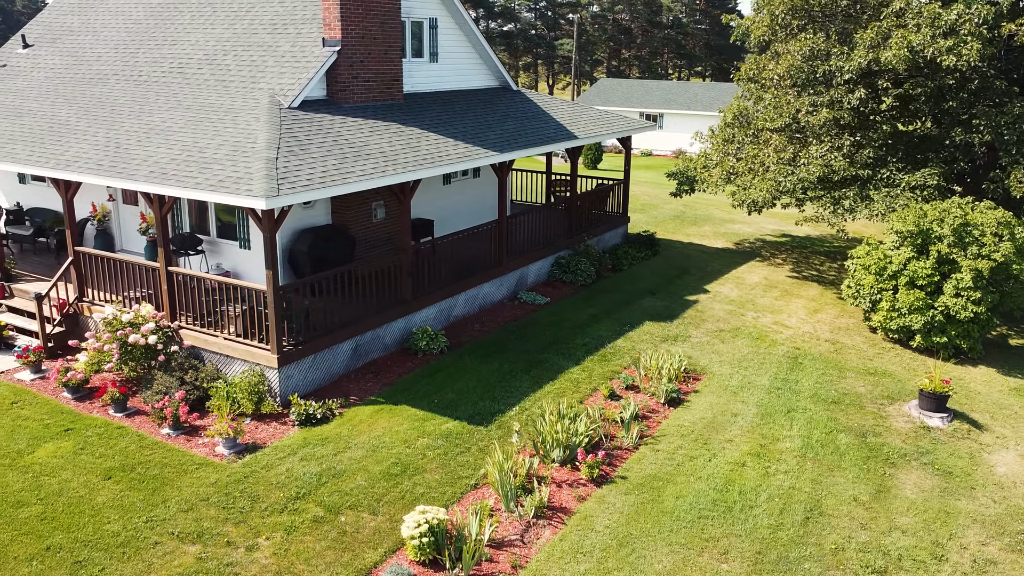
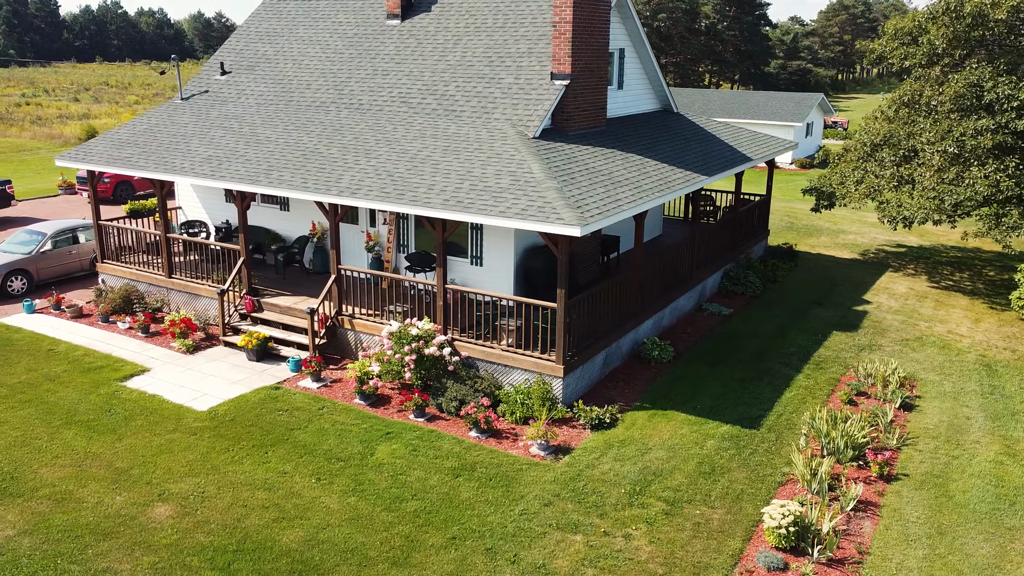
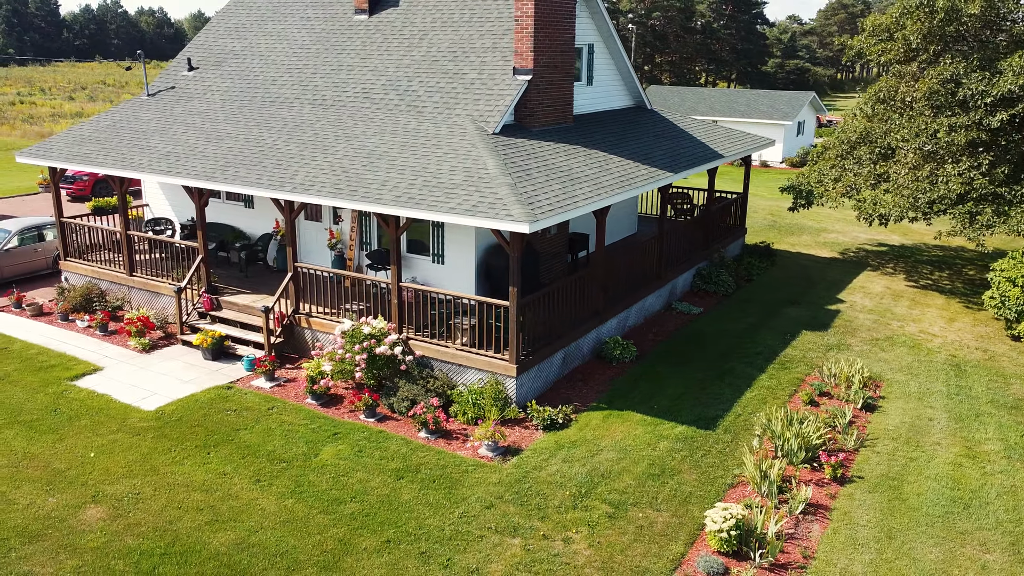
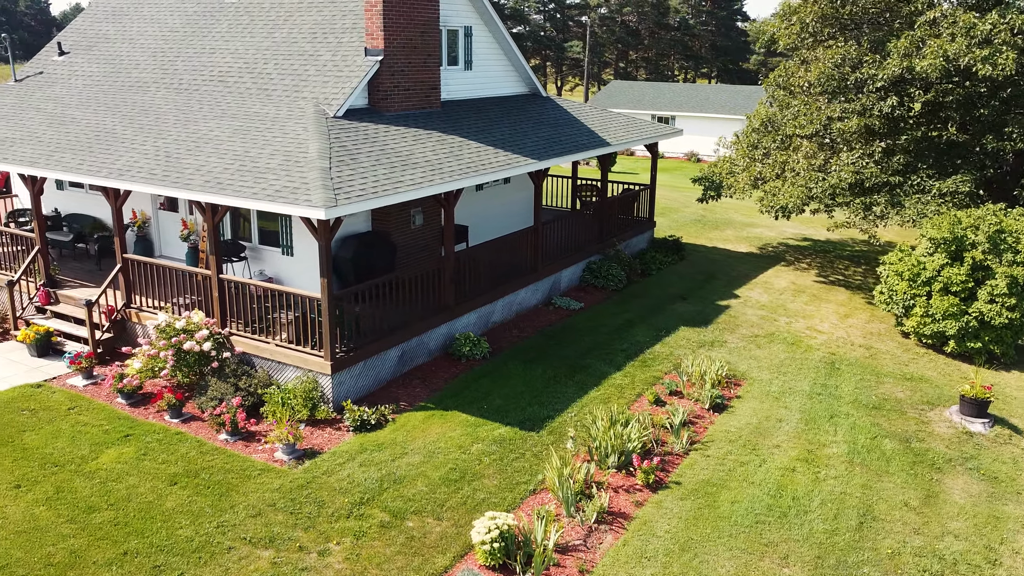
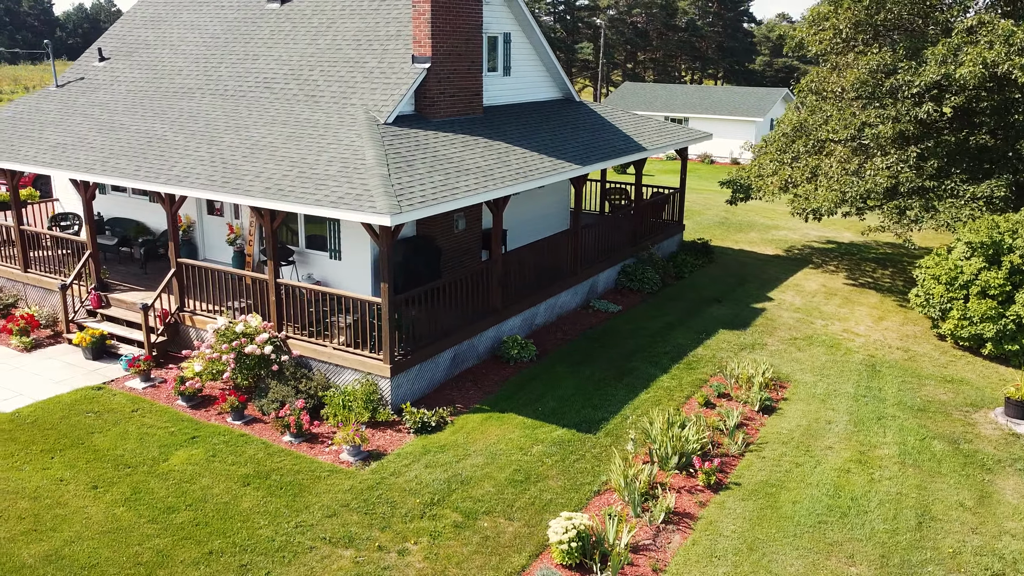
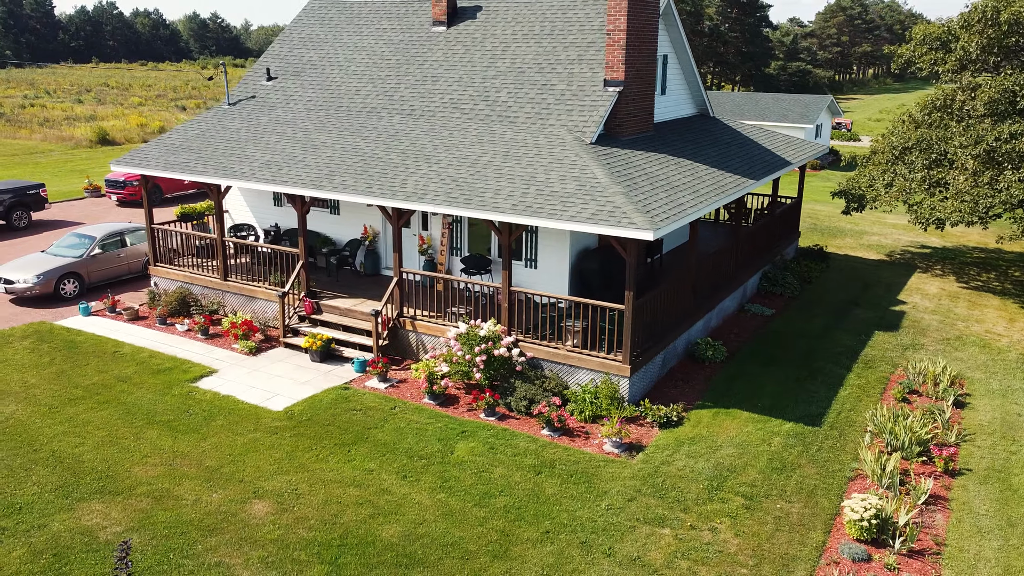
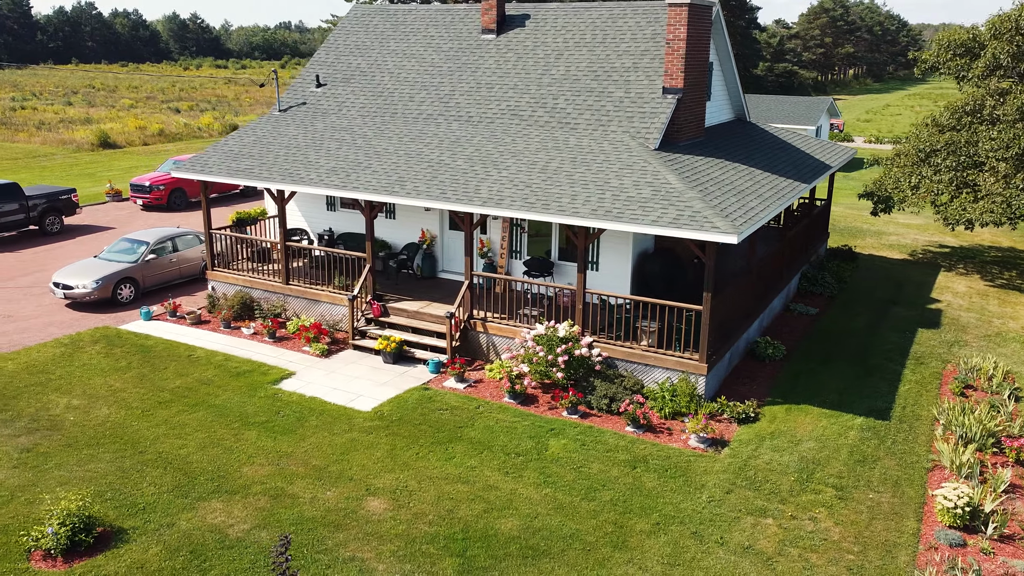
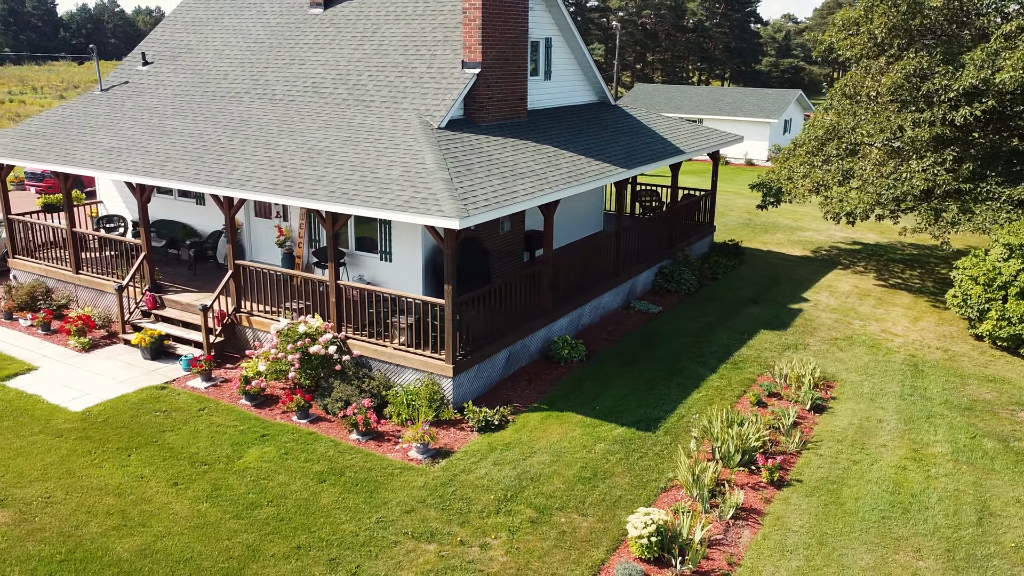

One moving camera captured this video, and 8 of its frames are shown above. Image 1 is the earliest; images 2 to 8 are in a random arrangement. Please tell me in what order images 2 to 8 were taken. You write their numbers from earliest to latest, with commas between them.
4, 5, 8, 3, 2, 6, 7
